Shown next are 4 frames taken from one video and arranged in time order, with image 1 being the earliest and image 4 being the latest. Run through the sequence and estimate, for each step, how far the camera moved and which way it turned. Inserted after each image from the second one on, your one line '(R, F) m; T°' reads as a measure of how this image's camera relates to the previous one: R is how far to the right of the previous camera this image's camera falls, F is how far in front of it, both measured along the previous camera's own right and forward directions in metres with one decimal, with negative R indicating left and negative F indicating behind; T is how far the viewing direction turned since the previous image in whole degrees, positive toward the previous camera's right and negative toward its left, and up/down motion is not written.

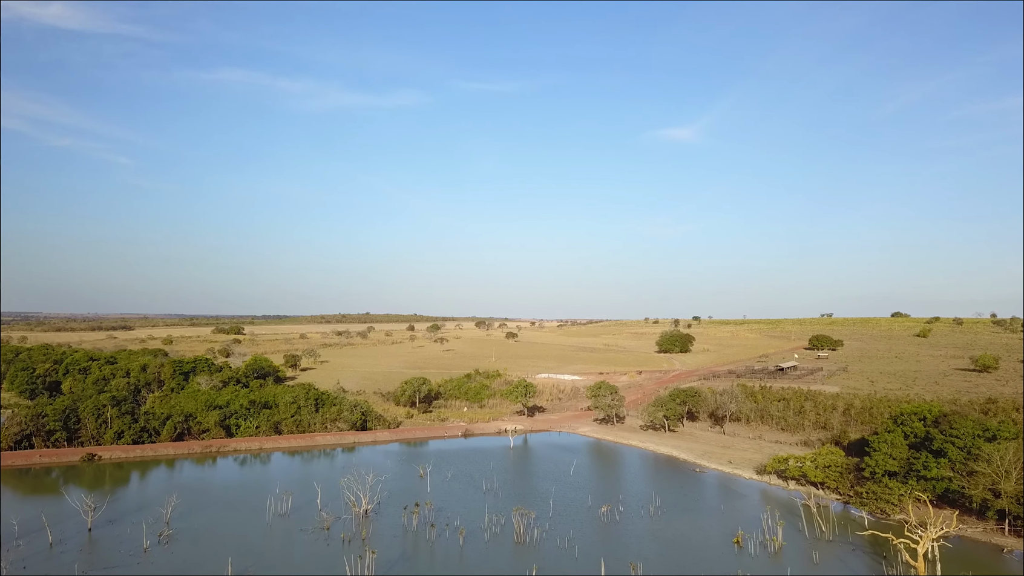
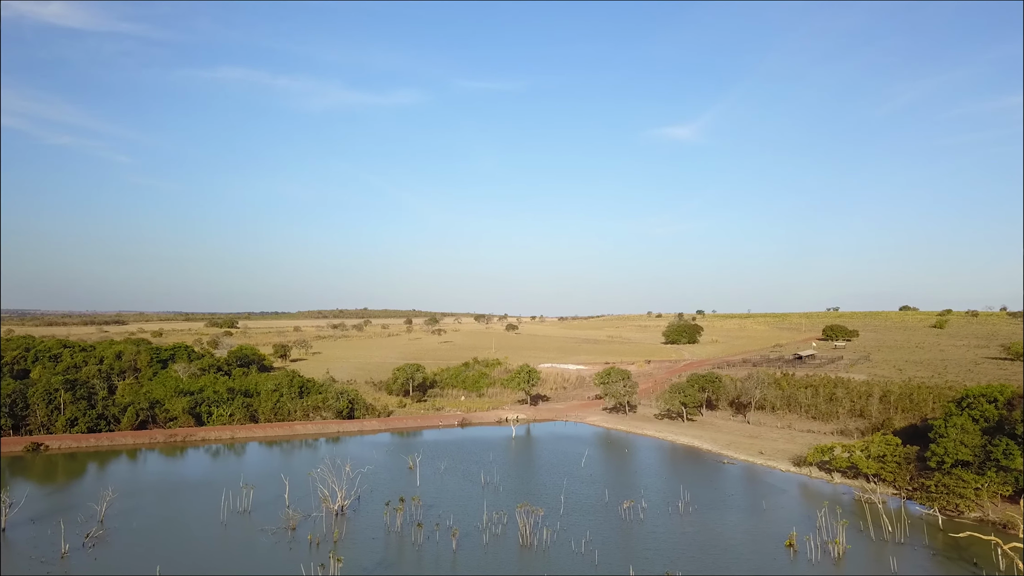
(-0.1, +3.4) m; 0°
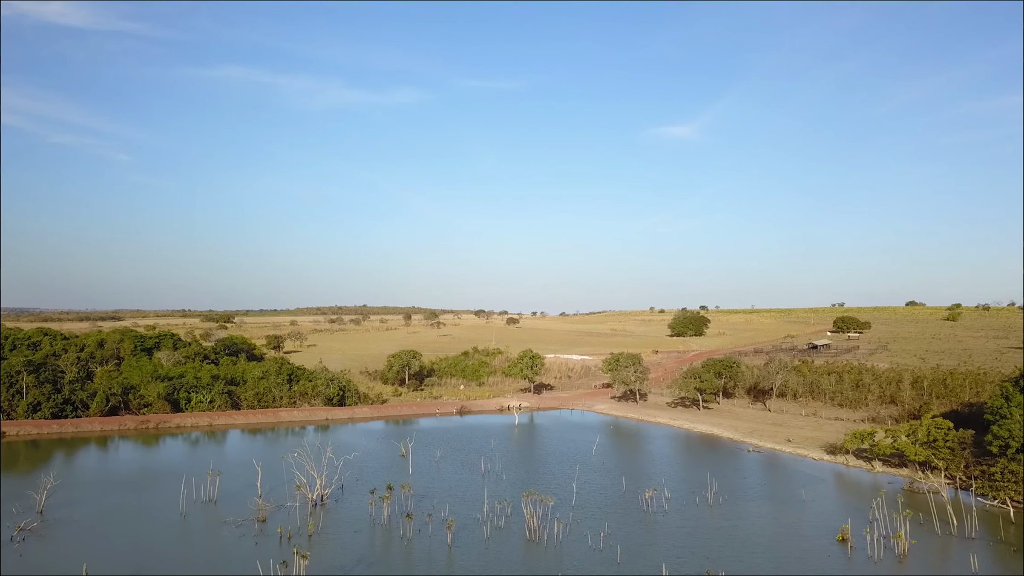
(-0.1, +2.3) m; 0°
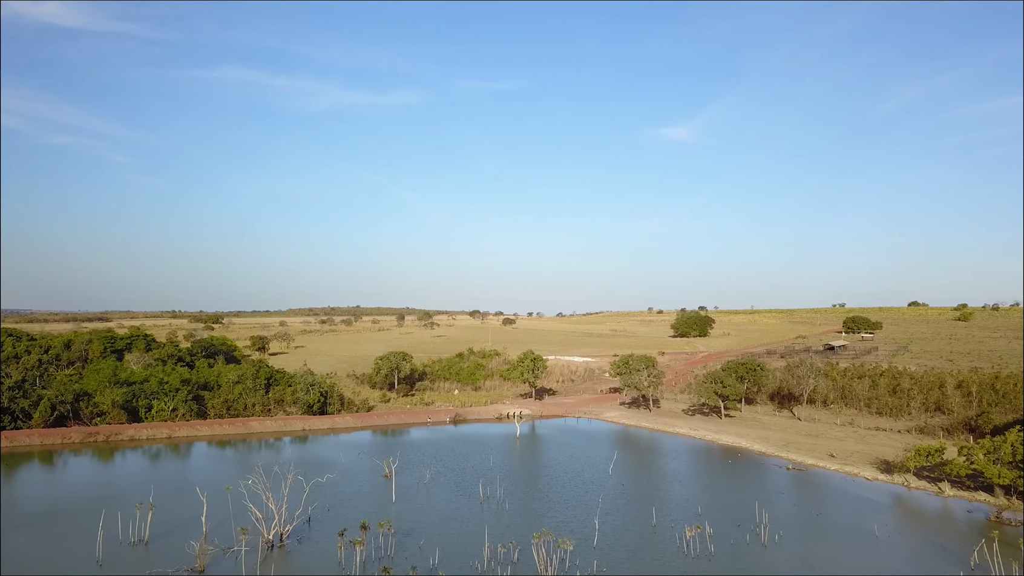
(-0.2, +3.0) m; 0°
